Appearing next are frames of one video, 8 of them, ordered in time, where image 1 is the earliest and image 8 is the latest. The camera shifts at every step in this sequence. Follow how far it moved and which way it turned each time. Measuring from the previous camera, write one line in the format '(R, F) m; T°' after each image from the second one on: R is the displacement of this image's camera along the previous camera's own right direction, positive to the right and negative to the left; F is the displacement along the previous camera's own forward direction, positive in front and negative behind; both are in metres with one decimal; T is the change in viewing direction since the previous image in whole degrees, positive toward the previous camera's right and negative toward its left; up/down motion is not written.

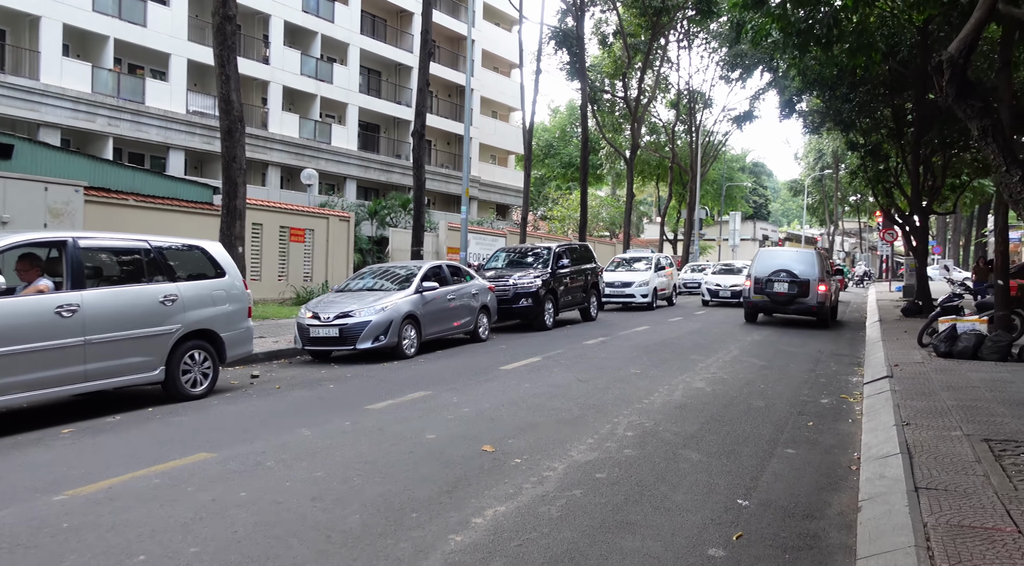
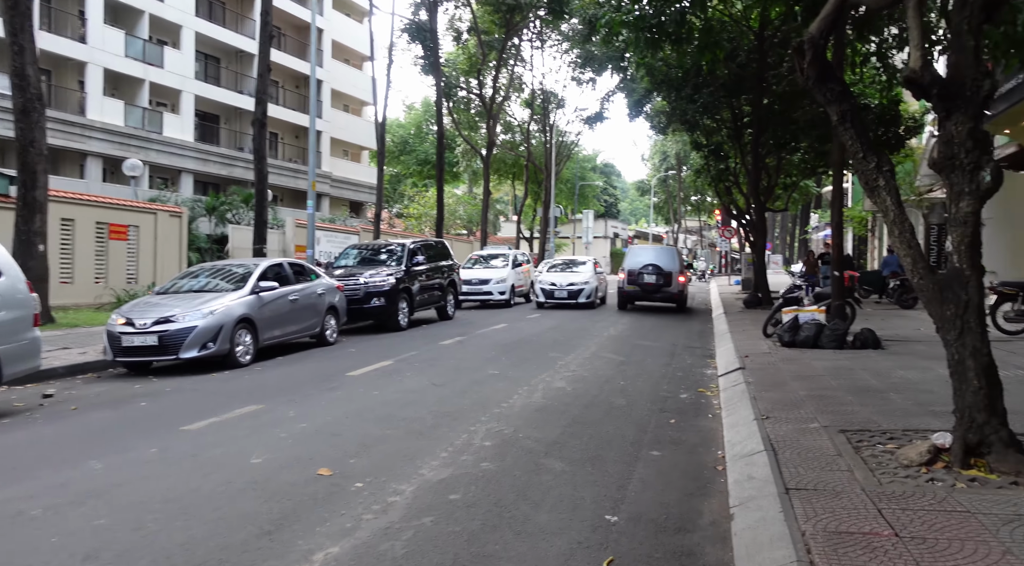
(+0.1, +0.6) m; +11°
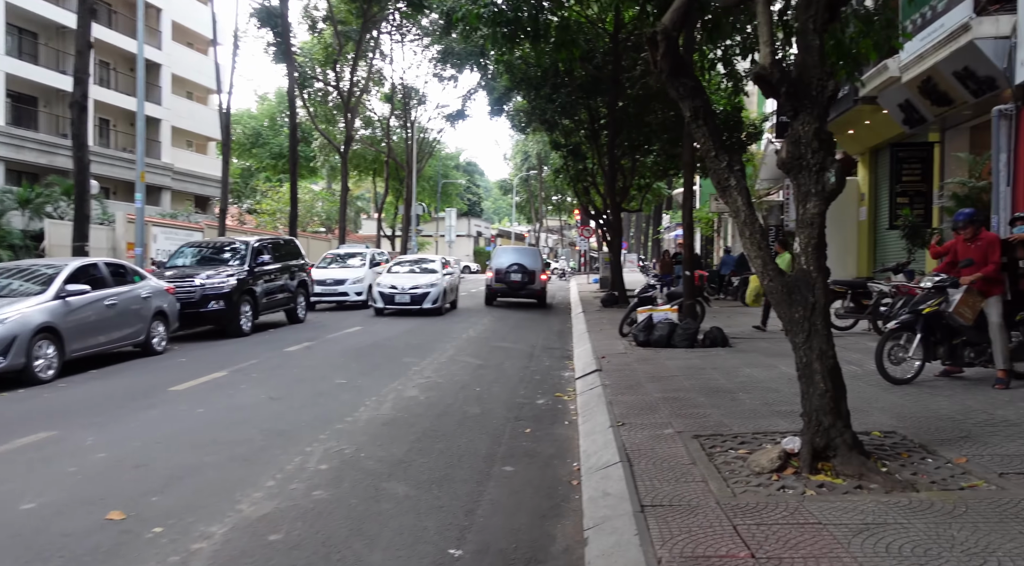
(+0.2, +0.5) m; +10°
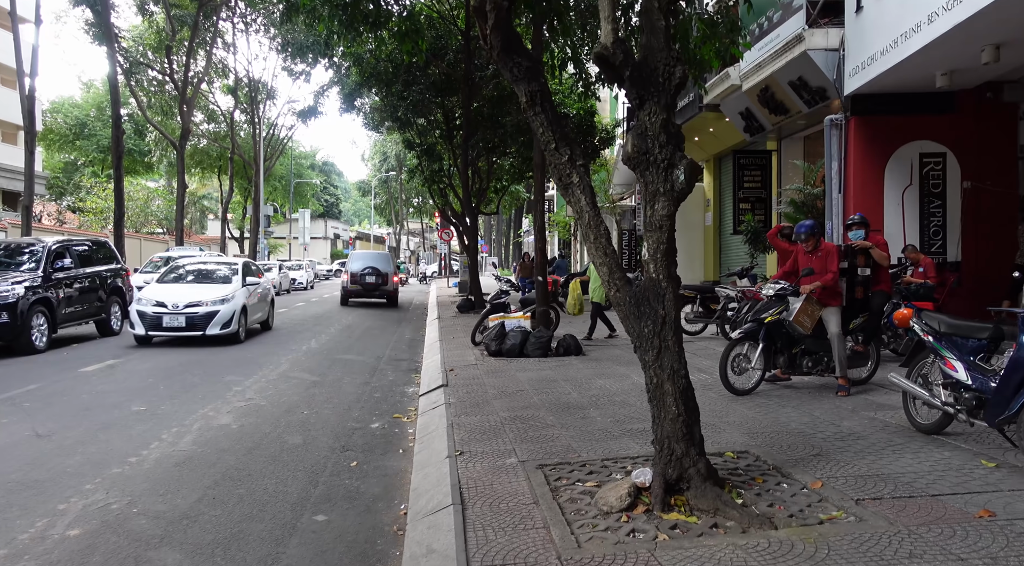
(+0.3, +0.7) m; +11°
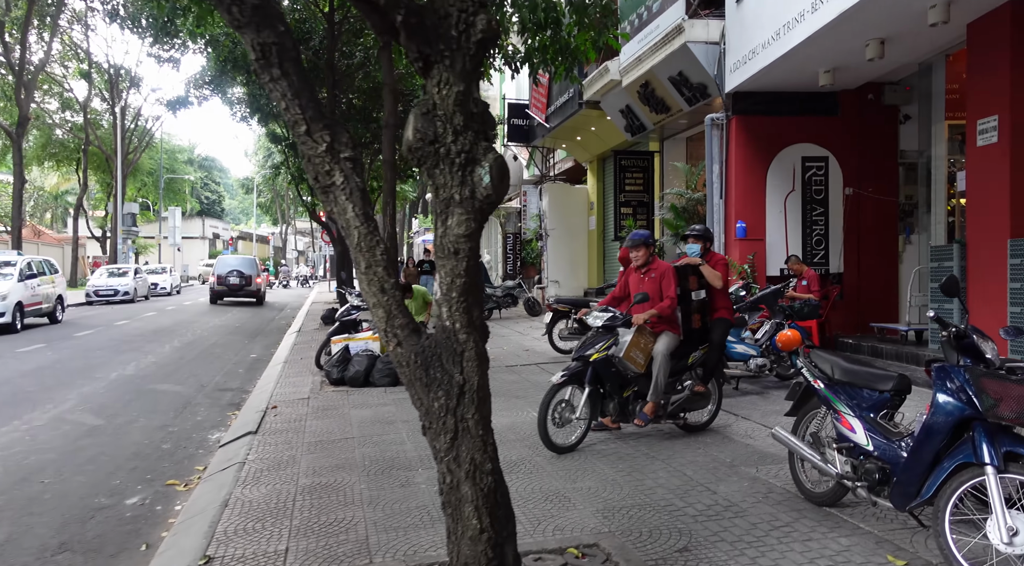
(+0.7, +1.4) m; +8°
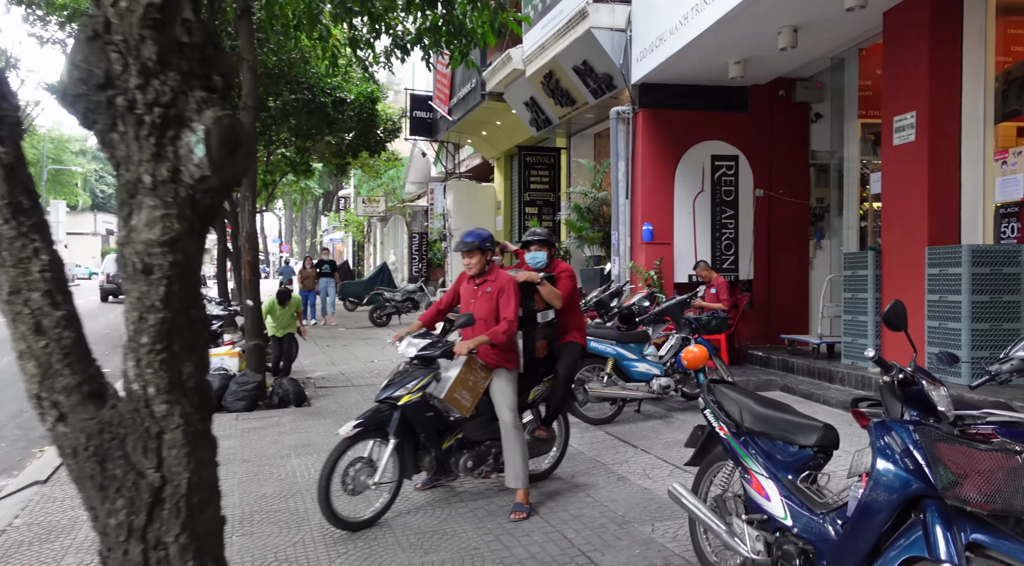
(+0.4, +1.0) m; +6°
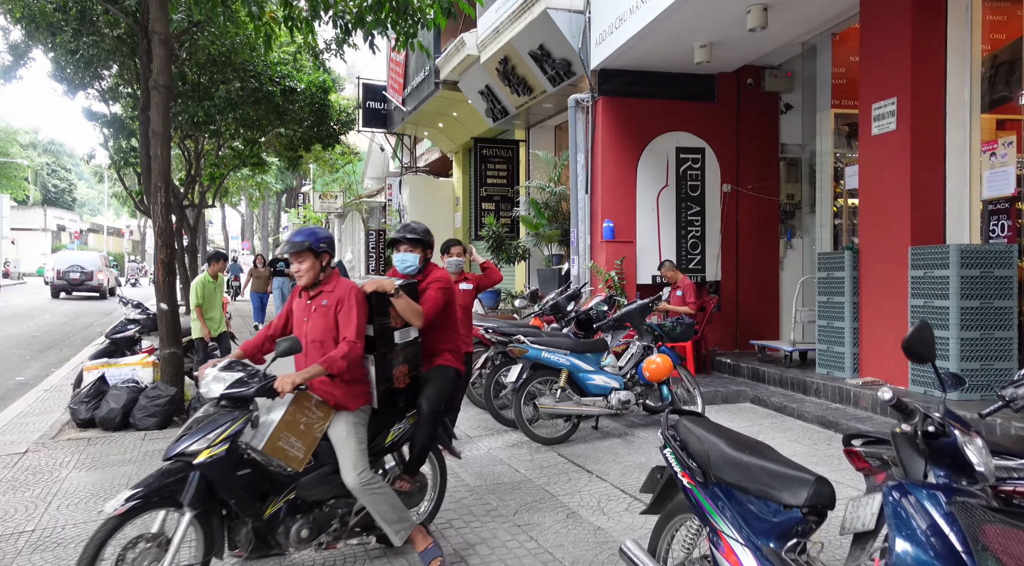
(+0.2, +0.7) m; +2°
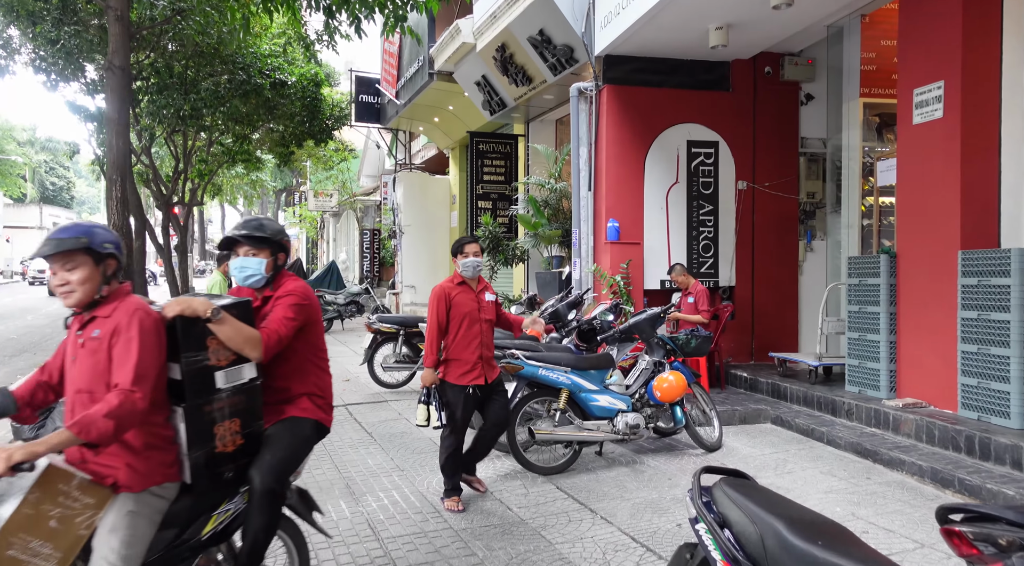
(+0.1, +0.7) m; 0°
